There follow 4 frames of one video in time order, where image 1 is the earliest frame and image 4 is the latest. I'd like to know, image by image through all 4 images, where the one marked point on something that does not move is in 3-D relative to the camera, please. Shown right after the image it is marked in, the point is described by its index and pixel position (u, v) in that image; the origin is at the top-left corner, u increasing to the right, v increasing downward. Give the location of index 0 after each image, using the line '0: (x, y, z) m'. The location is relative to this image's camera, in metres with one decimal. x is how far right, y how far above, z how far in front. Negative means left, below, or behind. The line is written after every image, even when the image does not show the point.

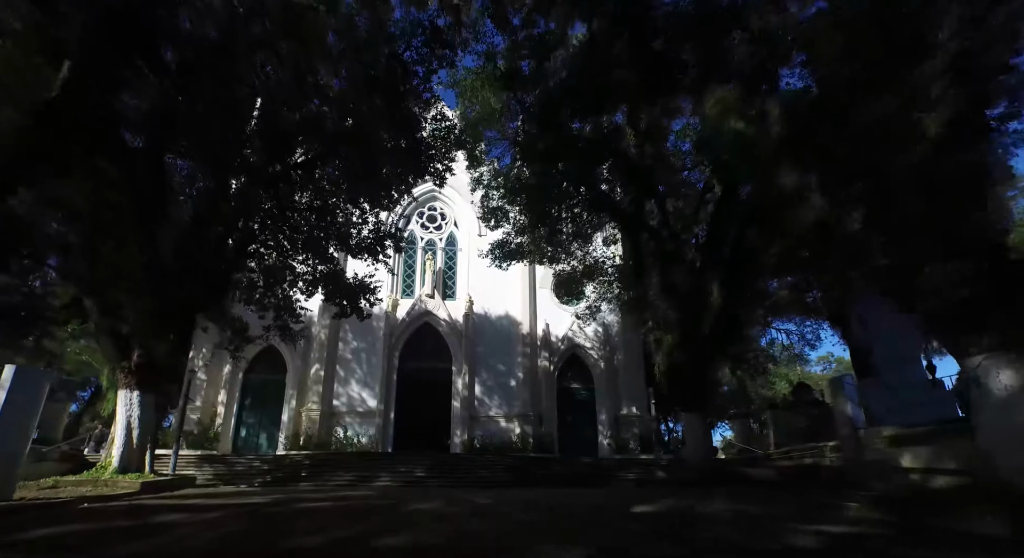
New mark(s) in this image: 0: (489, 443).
0: (-0.5, -4.3, +14.7) m
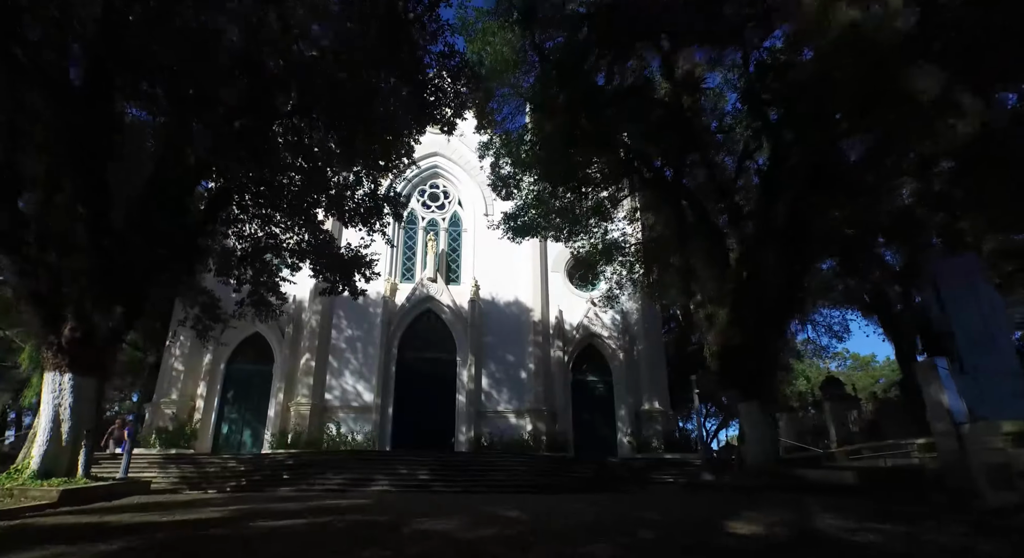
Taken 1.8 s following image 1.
0: (-0.3, -3.8, +13.3) m
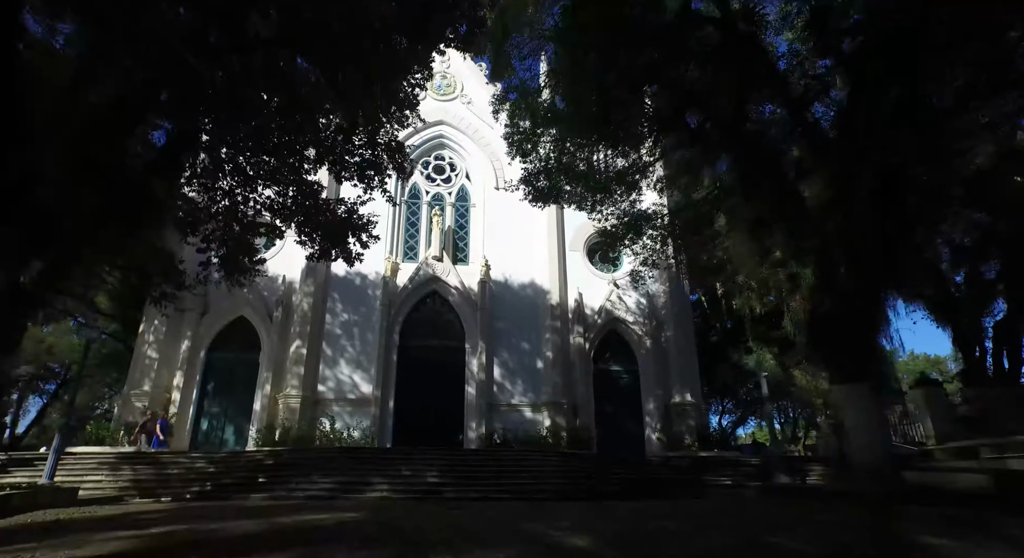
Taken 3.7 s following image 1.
0: (+0.1, -3.3, +11.8) m
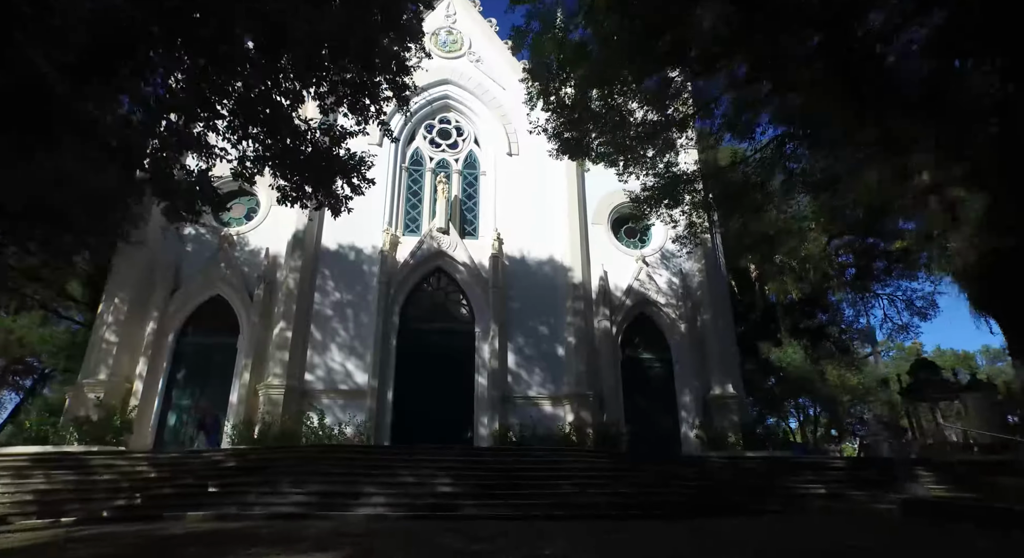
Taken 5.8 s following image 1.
0: (+0.4, -2.8, +10.2) m
